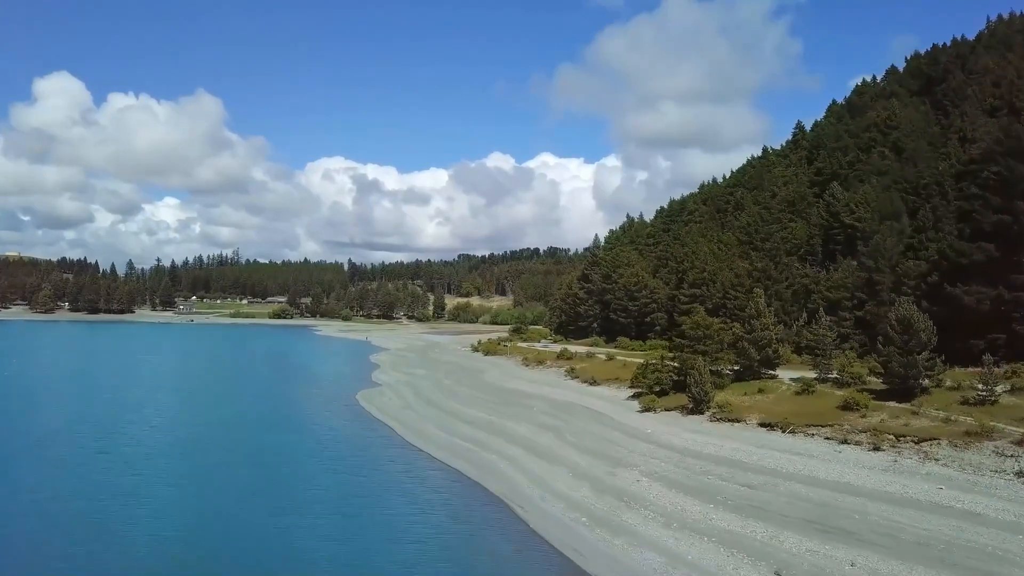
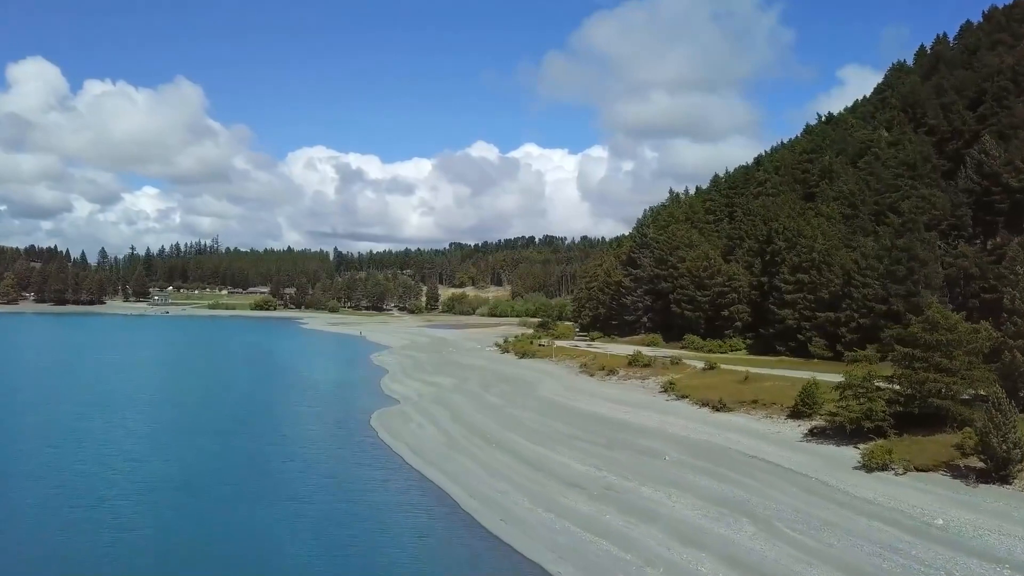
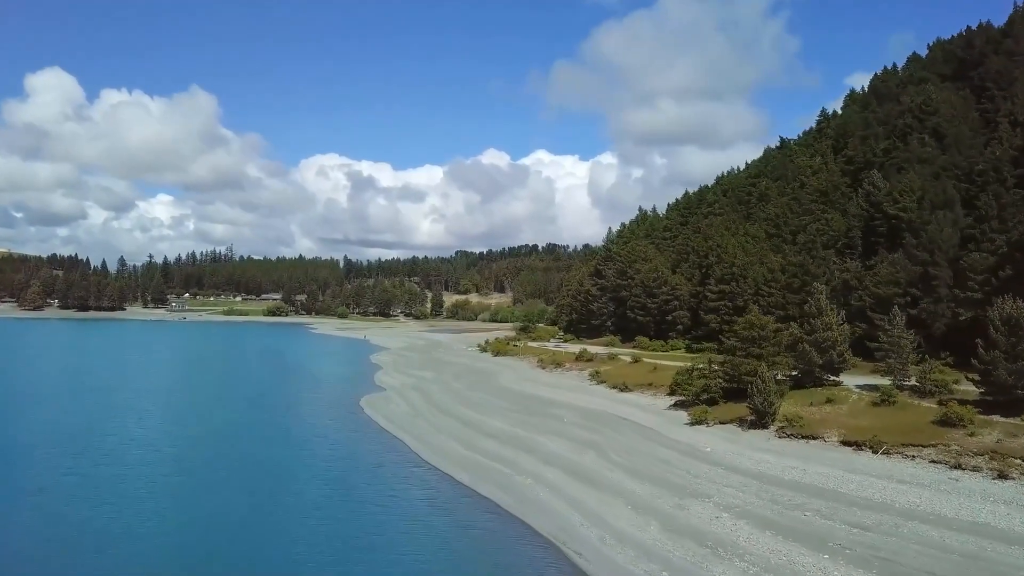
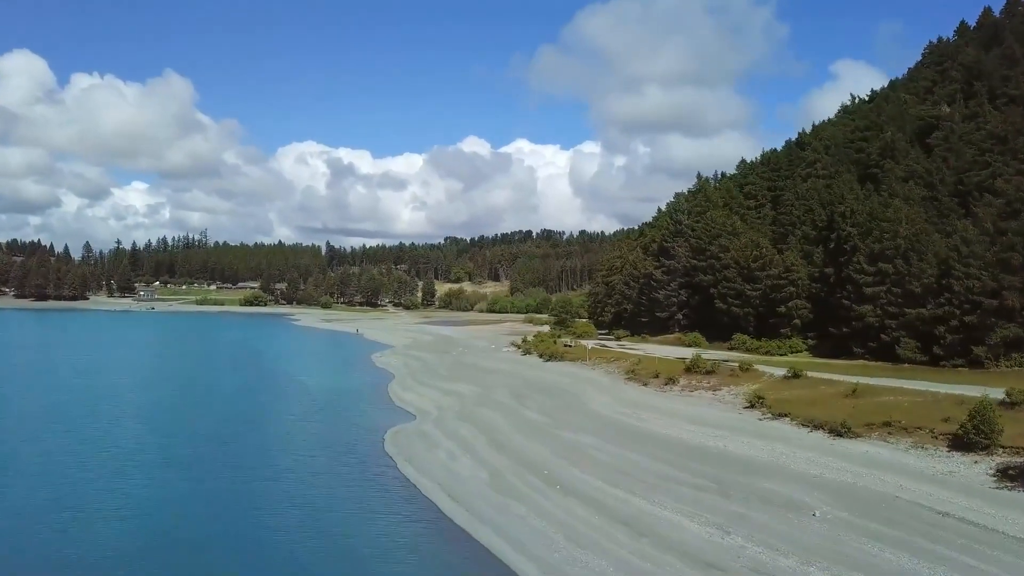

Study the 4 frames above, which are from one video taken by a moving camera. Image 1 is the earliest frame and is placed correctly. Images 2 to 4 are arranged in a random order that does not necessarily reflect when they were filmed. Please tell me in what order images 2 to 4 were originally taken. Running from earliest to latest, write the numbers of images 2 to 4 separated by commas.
3, 2, 4
